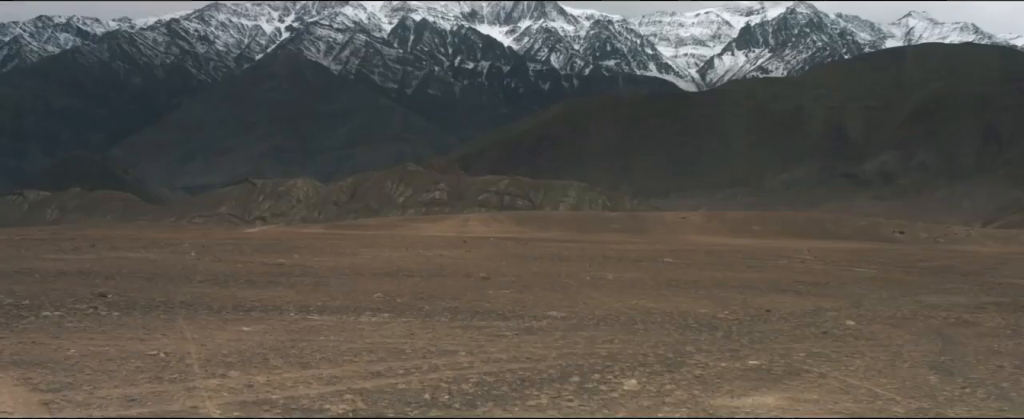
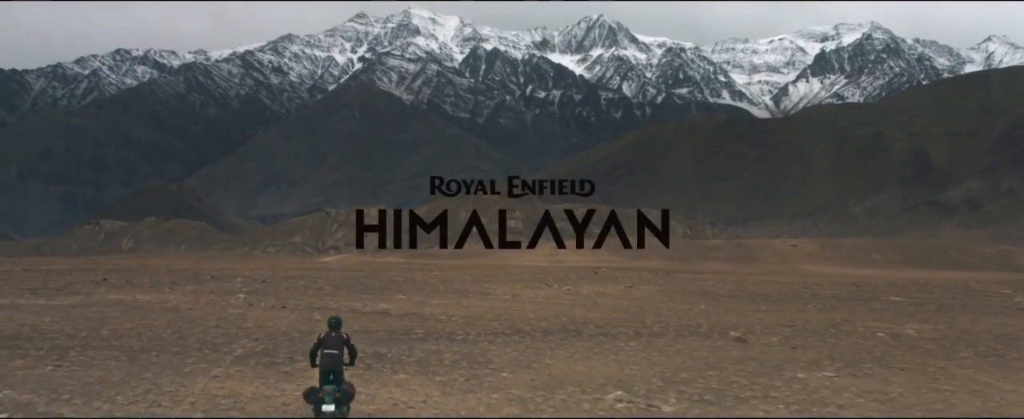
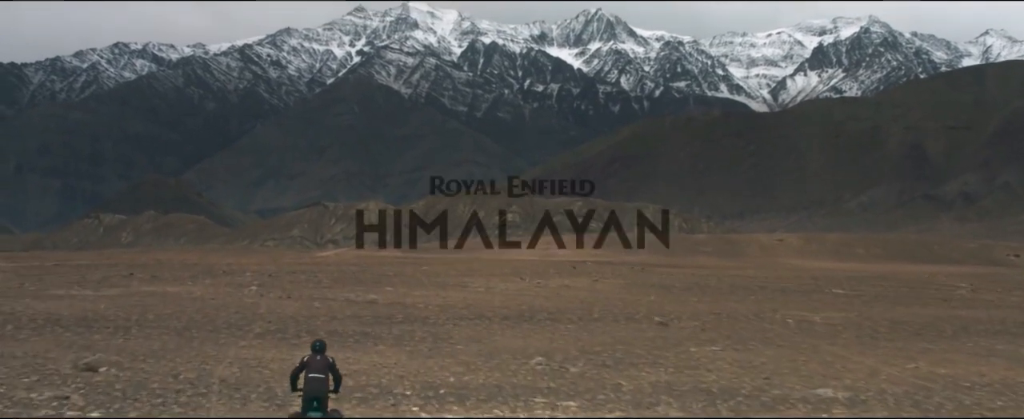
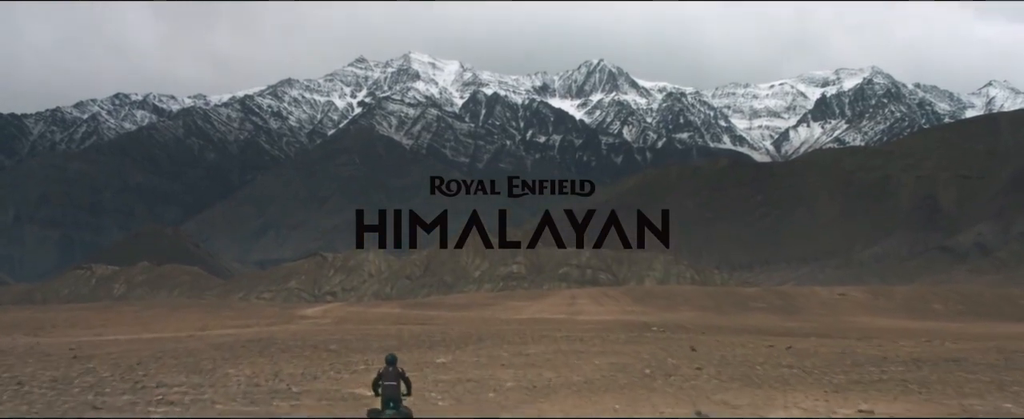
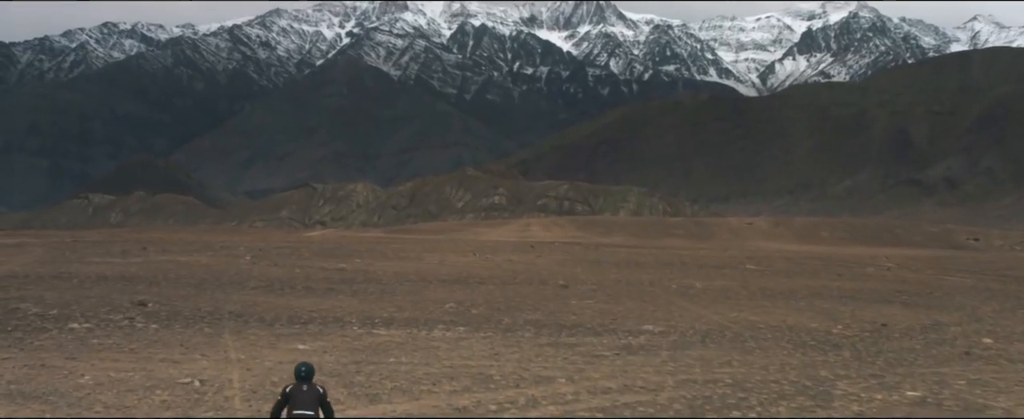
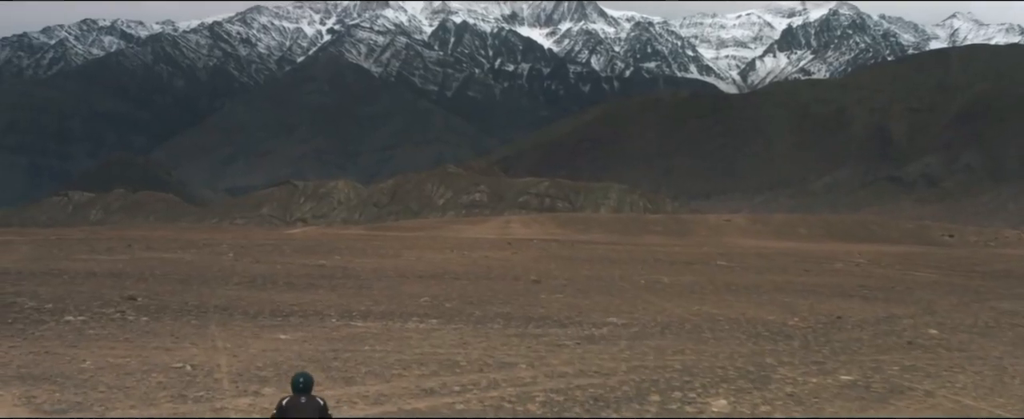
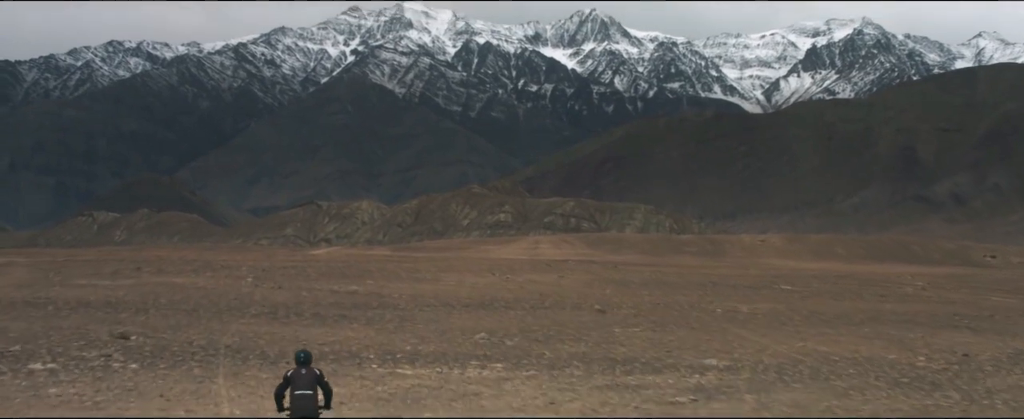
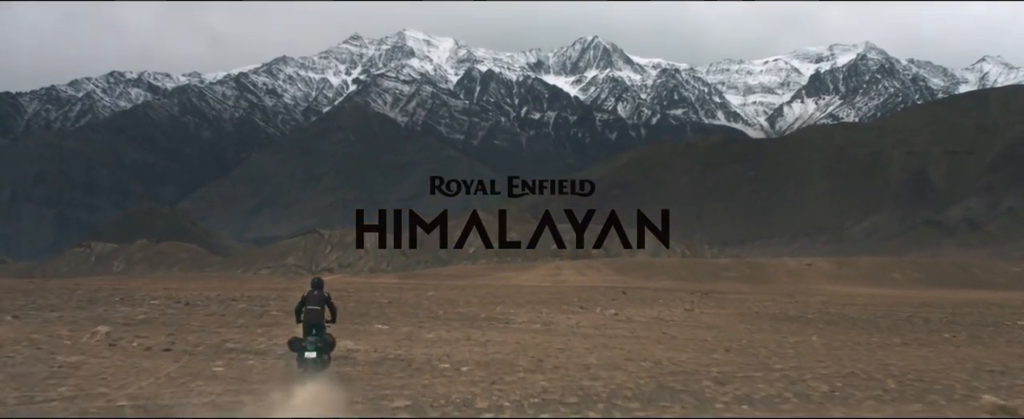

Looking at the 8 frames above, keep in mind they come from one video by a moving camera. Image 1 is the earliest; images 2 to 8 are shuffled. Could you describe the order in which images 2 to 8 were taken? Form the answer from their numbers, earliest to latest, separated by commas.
6, 5, 7, 3, 2, 8, 4
